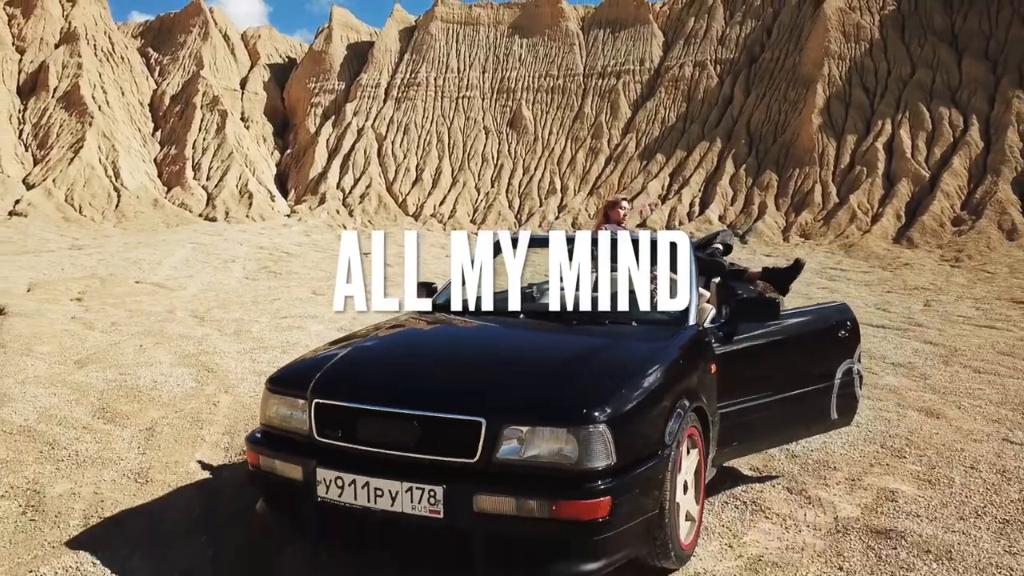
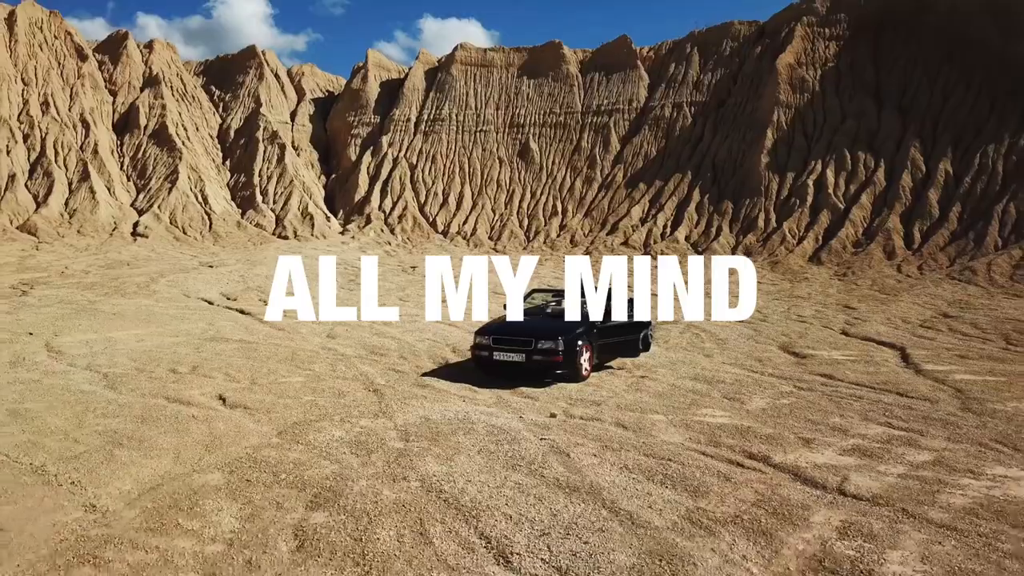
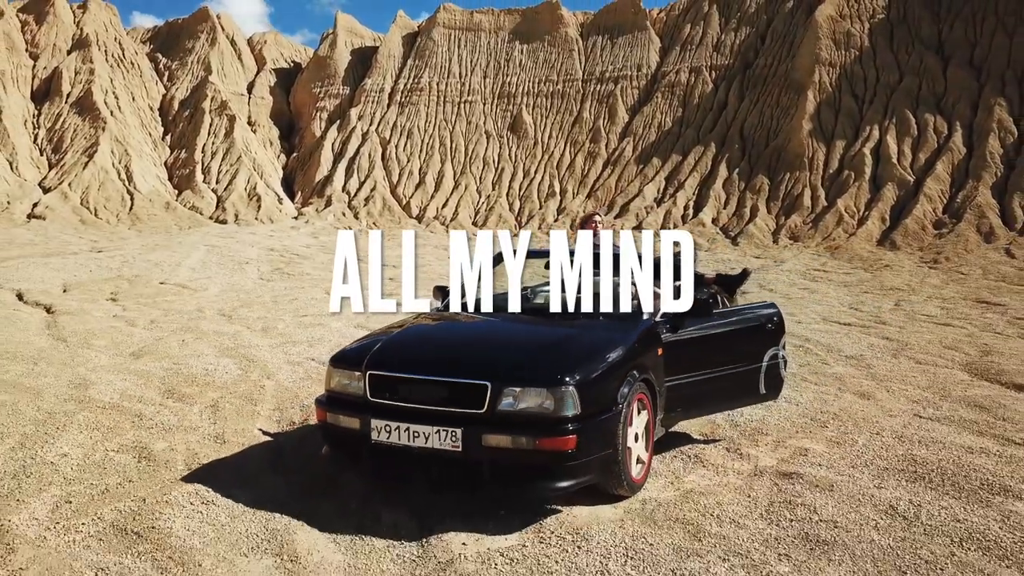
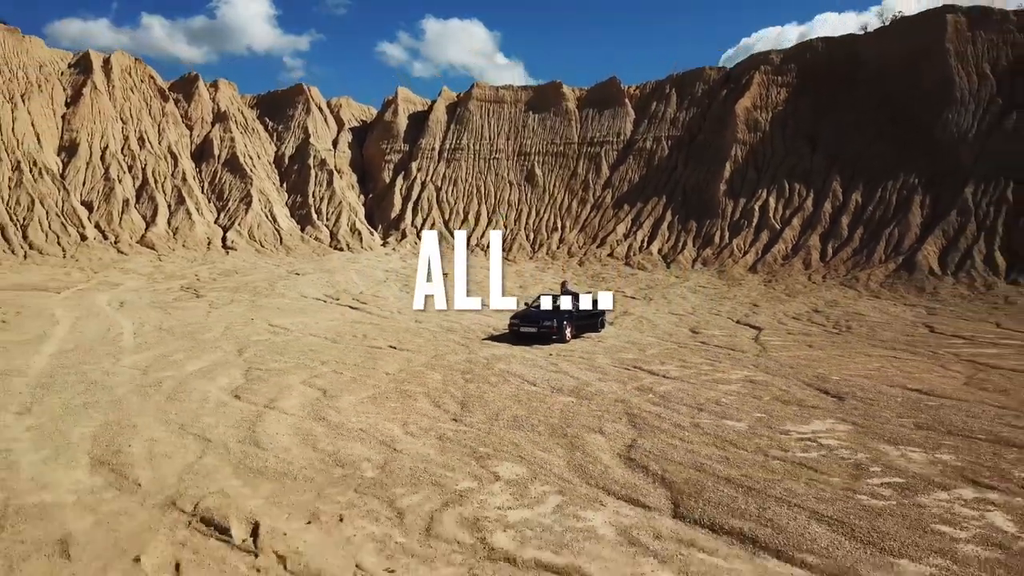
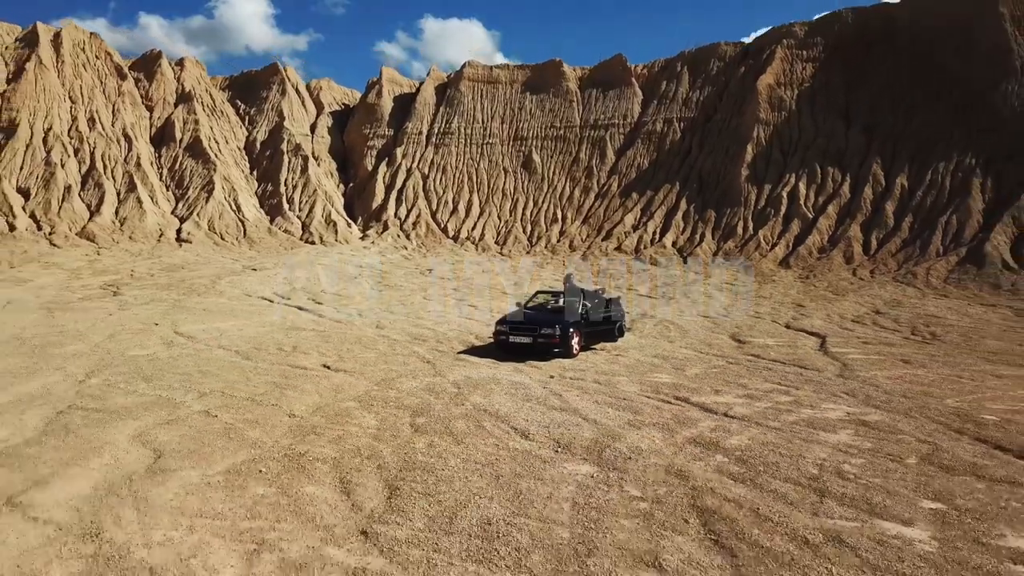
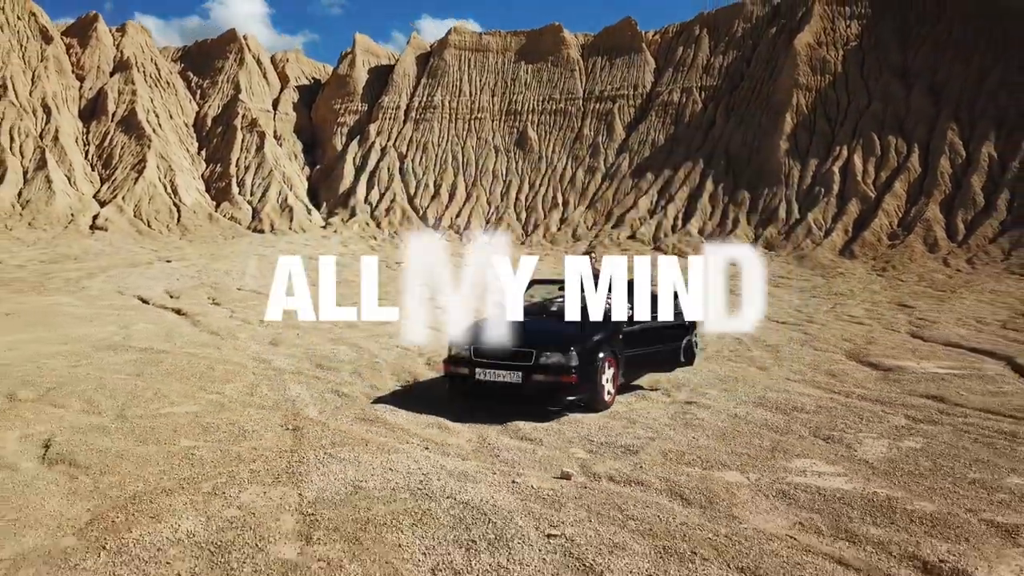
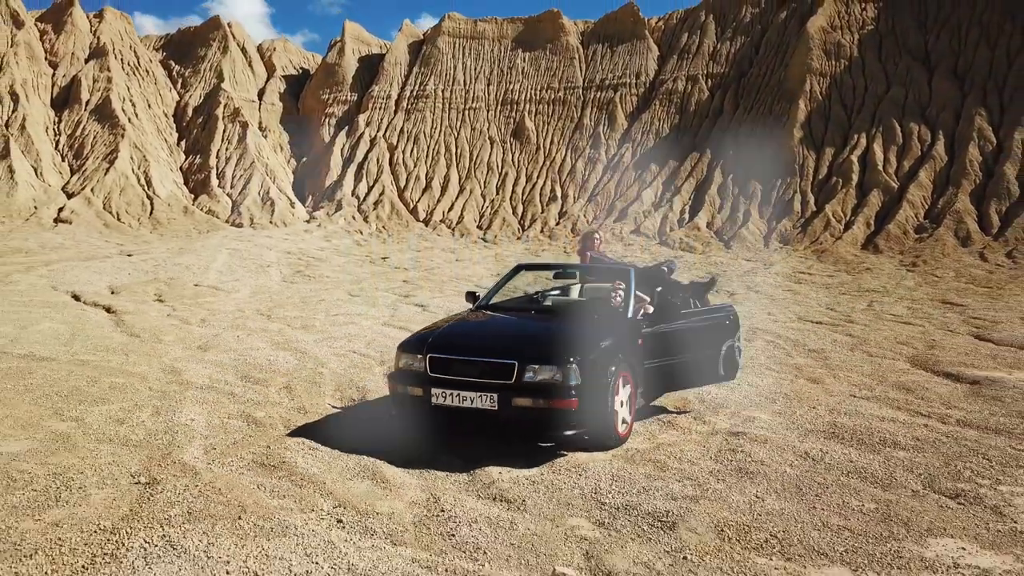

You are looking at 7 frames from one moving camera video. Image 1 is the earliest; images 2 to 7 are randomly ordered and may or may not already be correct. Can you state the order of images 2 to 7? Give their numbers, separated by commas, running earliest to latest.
3, 7, 6, 2, 5, 4
